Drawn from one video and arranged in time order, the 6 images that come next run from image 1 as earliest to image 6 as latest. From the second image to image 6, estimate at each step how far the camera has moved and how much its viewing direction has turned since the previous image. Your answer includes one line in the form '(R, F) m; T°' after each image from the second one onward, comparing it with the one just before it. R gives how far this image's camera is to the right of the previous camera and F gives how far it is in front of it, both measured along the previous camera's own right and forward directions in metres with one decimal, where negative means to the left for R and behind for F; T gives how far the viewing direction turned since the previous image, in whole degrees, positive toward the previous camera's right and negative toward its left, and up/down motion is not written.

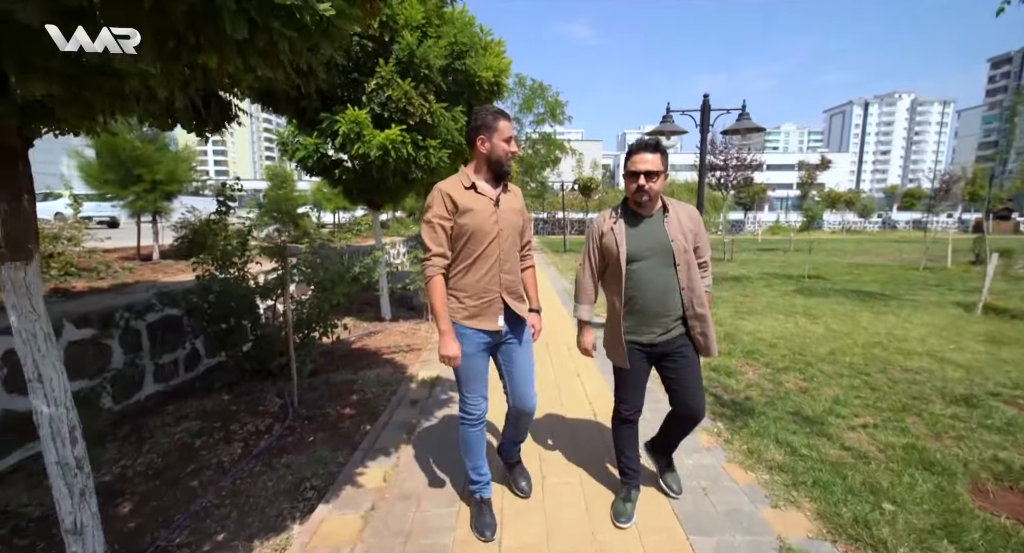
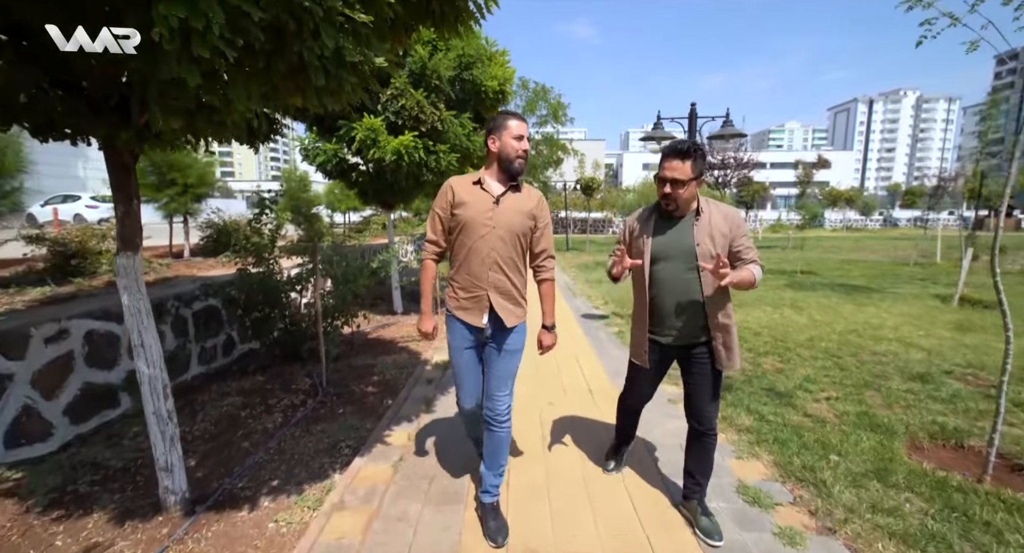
(0.0, -0.5) m; 0°
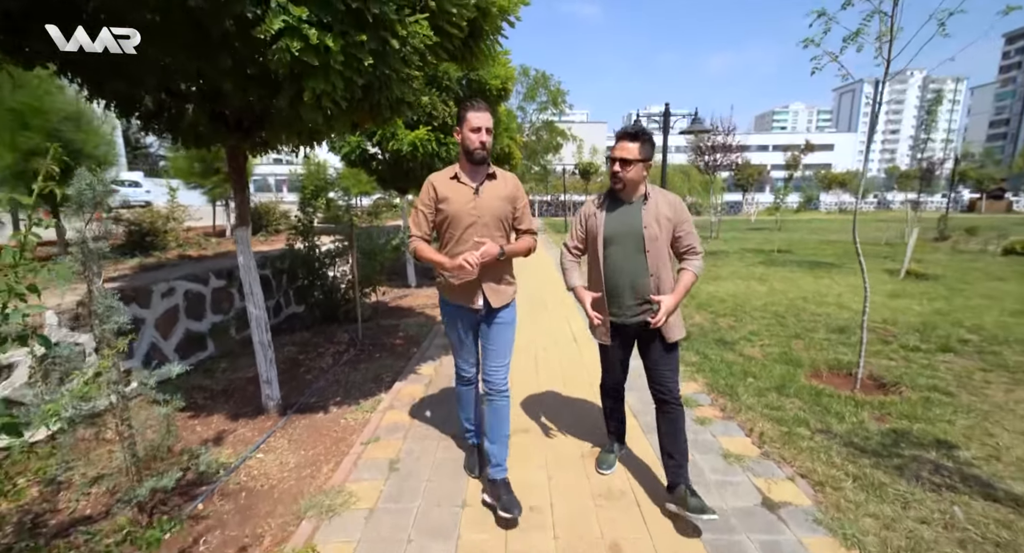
(0.0, -1.0) m; 0°
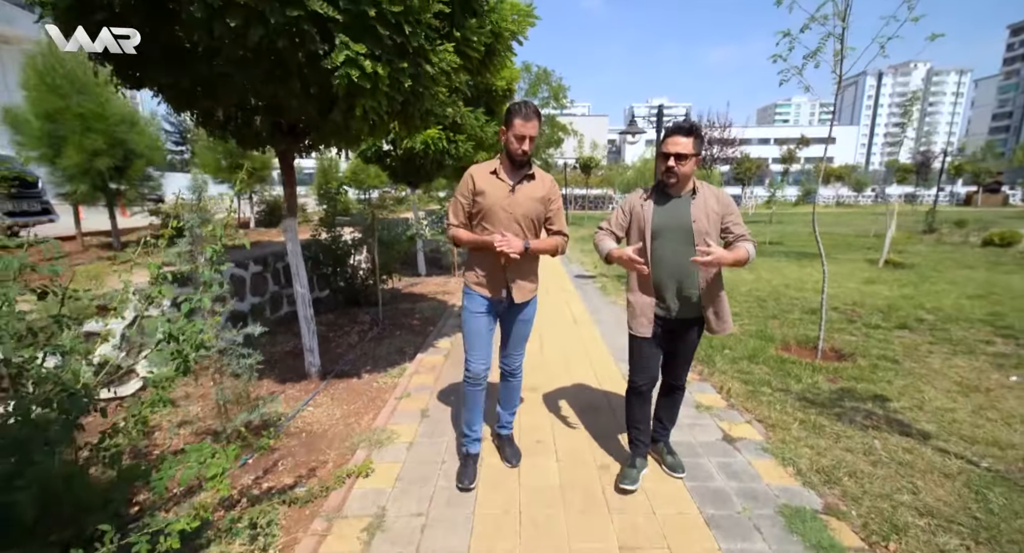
(-0.1, -0.6) m; 0°
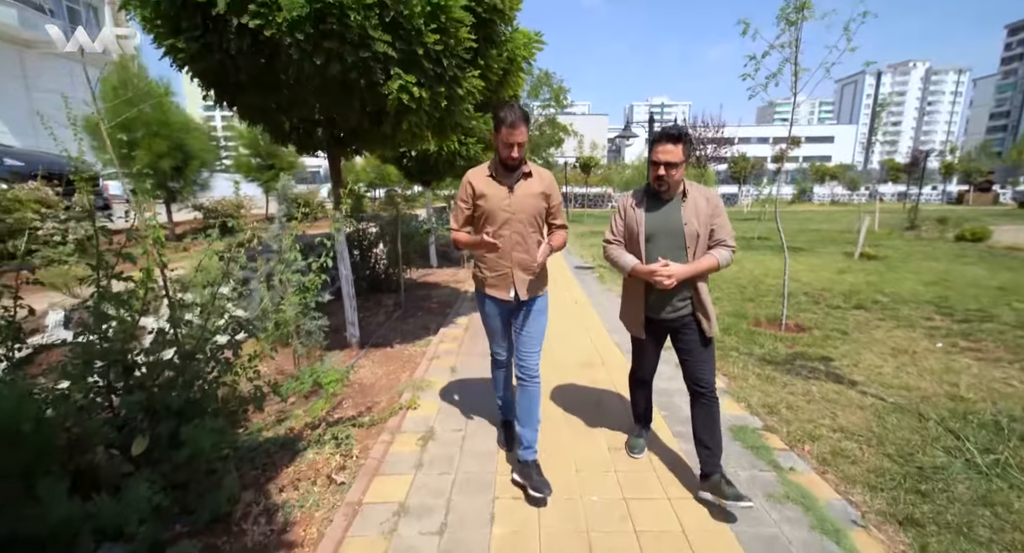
(-0.1, -0.7) m; 0°
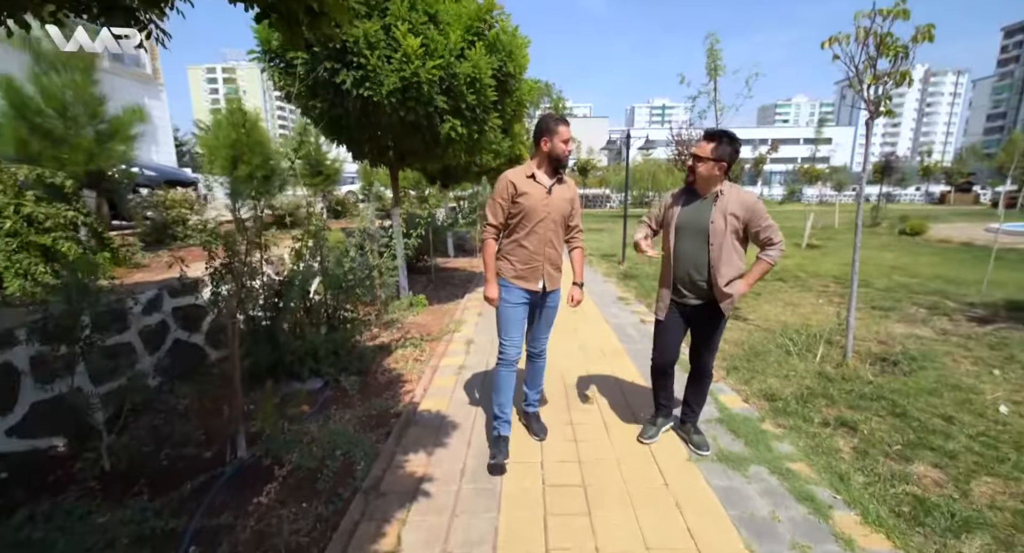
(-0.1, -1.9) m; 0°
